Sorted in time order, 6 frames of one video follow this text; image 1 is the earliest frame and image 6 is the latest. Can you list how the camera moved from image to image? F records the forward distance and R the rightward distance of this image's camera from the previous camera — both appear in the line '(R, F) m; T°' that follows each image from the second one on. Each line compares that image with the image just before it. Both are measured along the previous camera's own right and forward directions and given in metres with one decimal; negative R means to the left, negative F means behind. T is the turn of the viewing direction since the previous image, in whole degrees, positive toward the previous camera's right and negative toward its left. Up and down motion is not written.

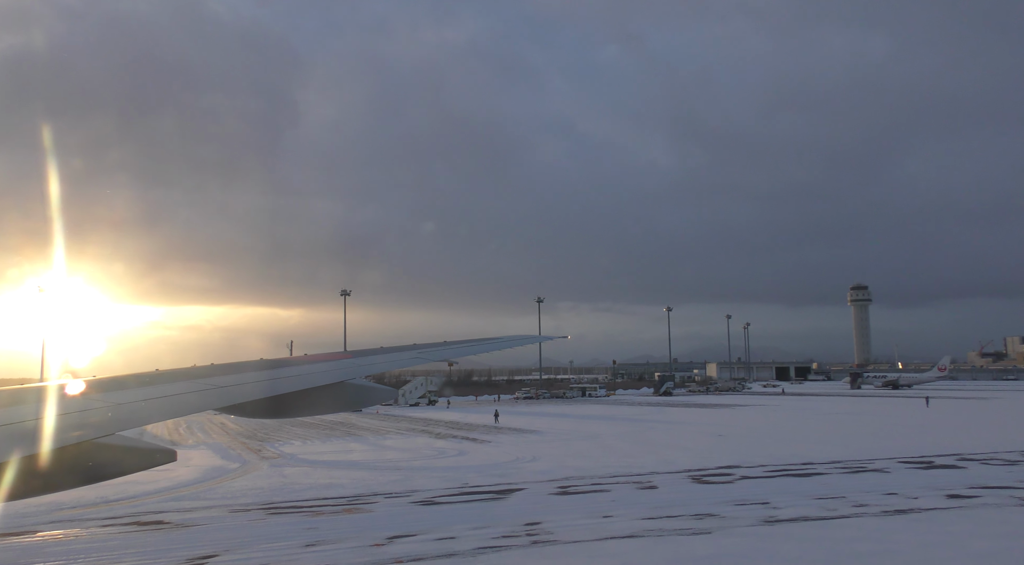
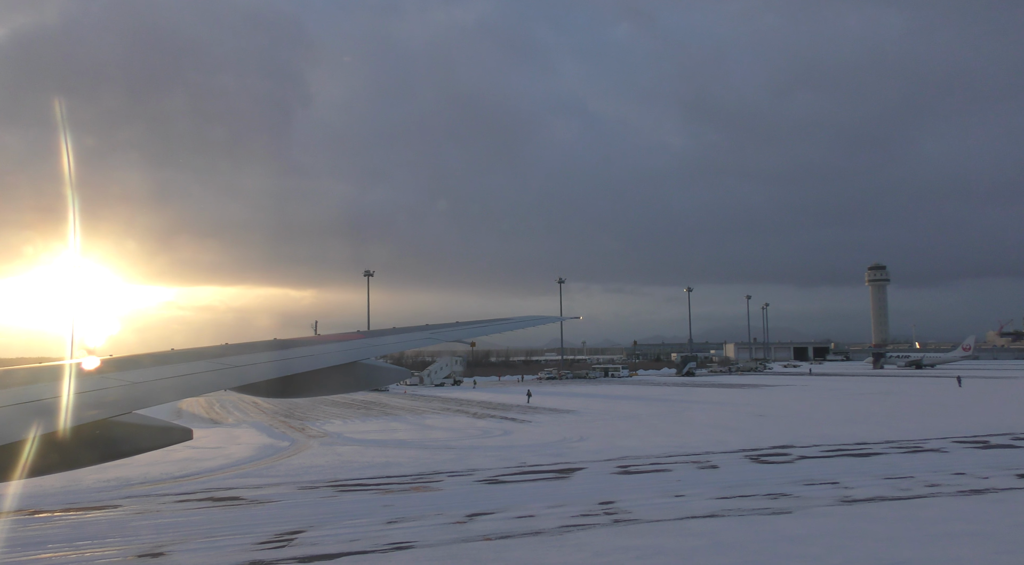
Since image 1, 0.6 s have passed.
(-1.0, 0.0) m; -1°
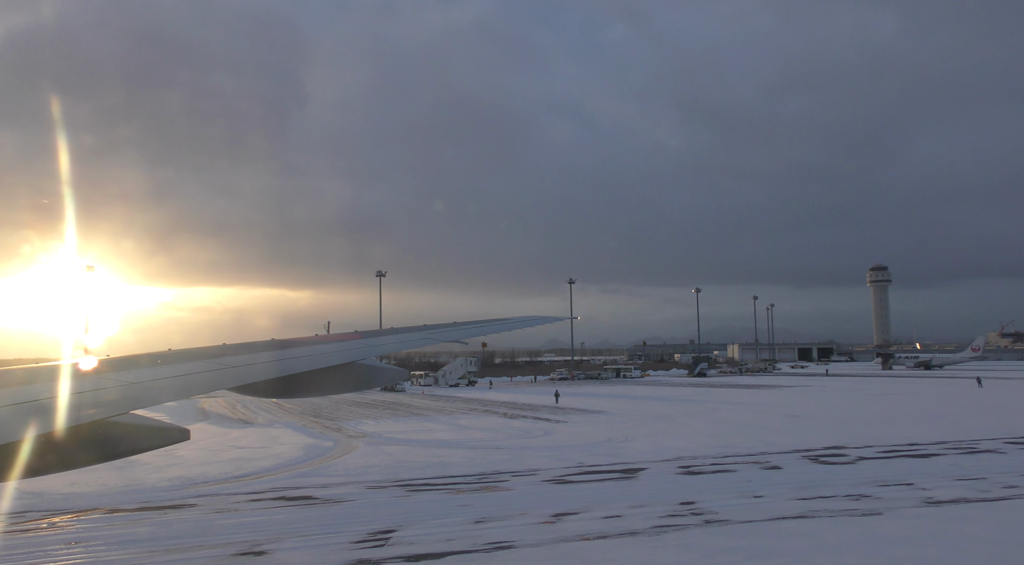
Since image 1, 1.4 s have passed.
(-1.2, +0.1) m; -1°
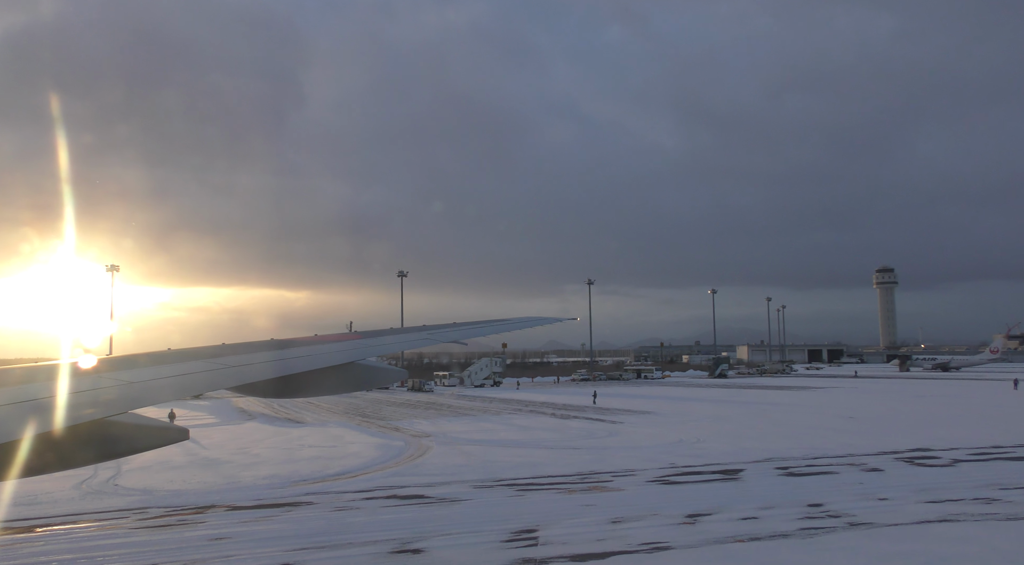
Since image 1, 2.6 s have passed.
(-1.9, +0.1) m; -1°
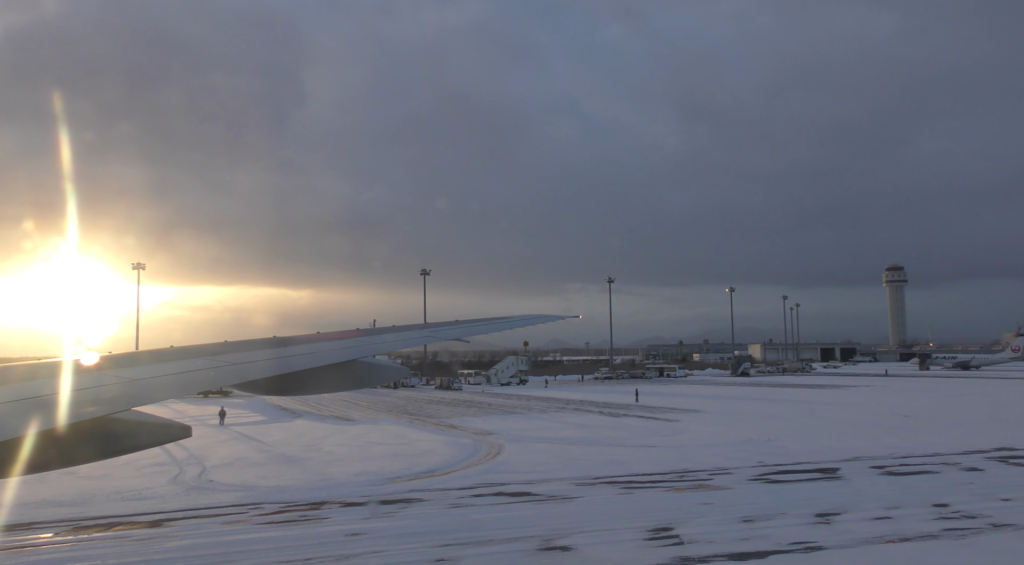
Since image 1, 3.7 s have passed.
(-1.7, +0.1) m; -1°
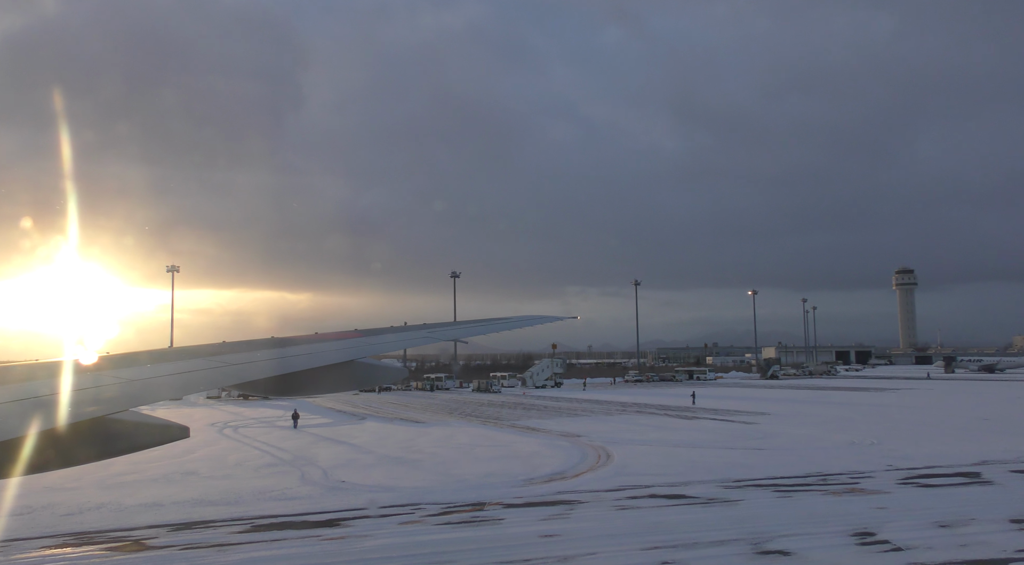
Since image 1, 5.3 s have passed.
(-2.6, 0.0) m; -2°
